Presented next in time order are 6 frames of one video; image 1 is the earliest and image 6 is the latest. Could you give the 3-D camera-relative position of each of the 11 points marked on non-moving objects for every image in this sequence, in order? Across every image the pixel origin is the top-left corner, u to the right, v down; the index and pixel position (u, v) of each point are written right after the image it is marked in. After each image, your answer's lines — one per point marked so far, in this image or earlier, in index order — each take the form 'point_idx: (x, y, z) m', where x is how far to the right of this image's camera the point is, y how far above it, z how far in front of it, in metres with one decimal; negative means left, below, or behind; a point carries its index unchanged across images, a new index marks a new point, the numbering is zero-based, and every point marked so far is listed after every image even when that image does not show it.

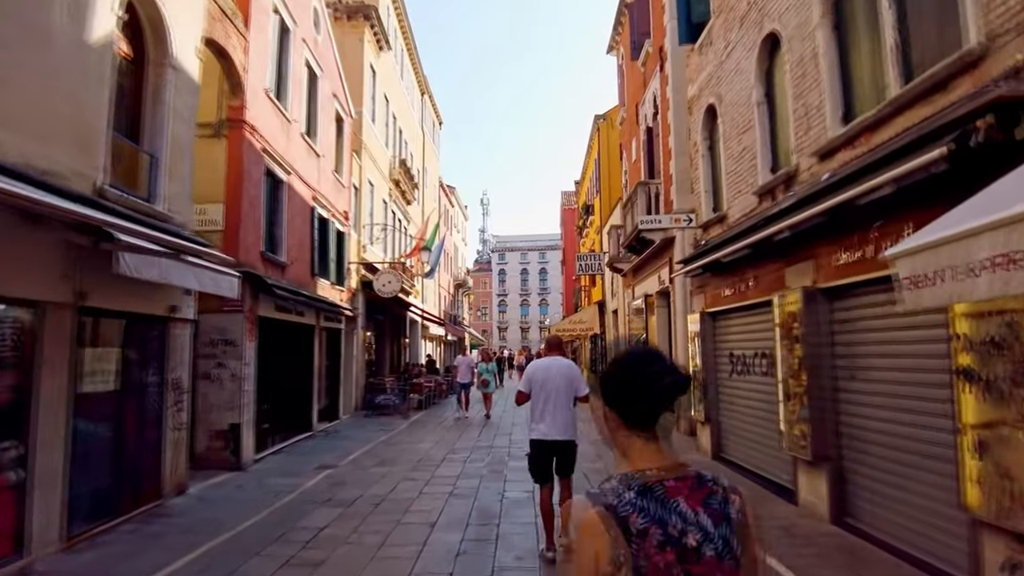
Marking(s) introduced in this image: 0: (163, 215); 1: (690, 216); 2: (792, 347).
0: (-4.2, +0.9, +8.4) m
1: (+3.1, +1.3, +12.1) m
2: (+3.2, -0.7, +7.7) m
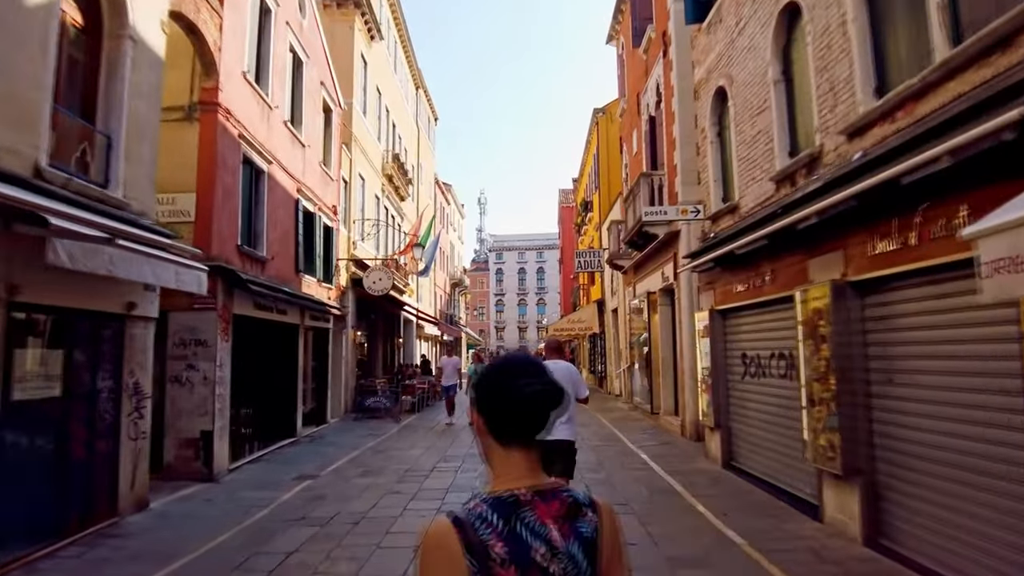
0: (-4.3, +1.0, +7.6) m
1: (+3.1, +1.3, +11.3) m
2: (+3.1, -0.6, +6.9) m
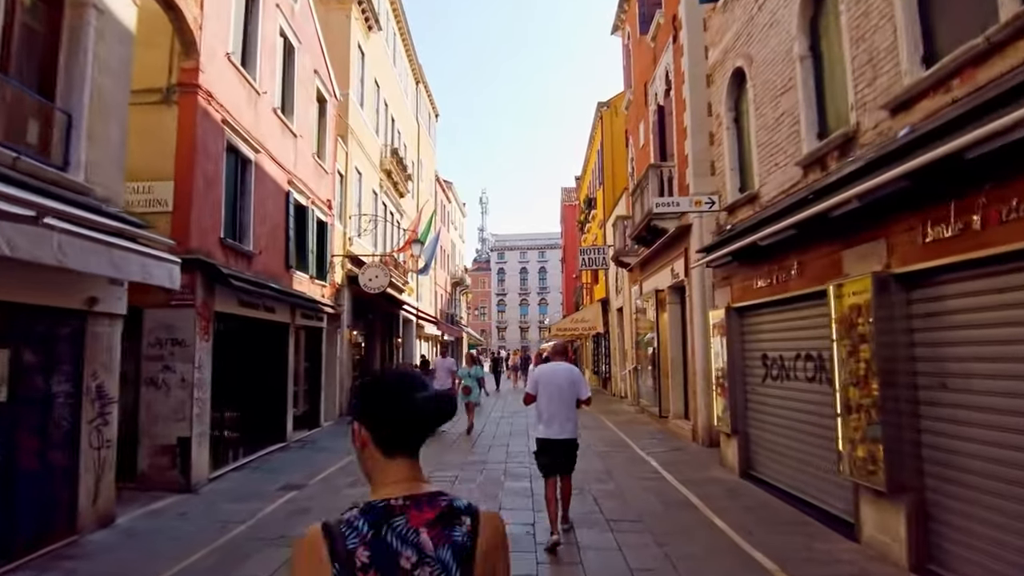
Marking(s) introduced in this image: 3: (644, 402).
0: (-4.3, +1.0, +6.8) m
1: (+3.1, +1.4, +10.6) m
2: (+3.1, -0.5, +6.2) m
3: (+3.4, -3.0, +17.7) m
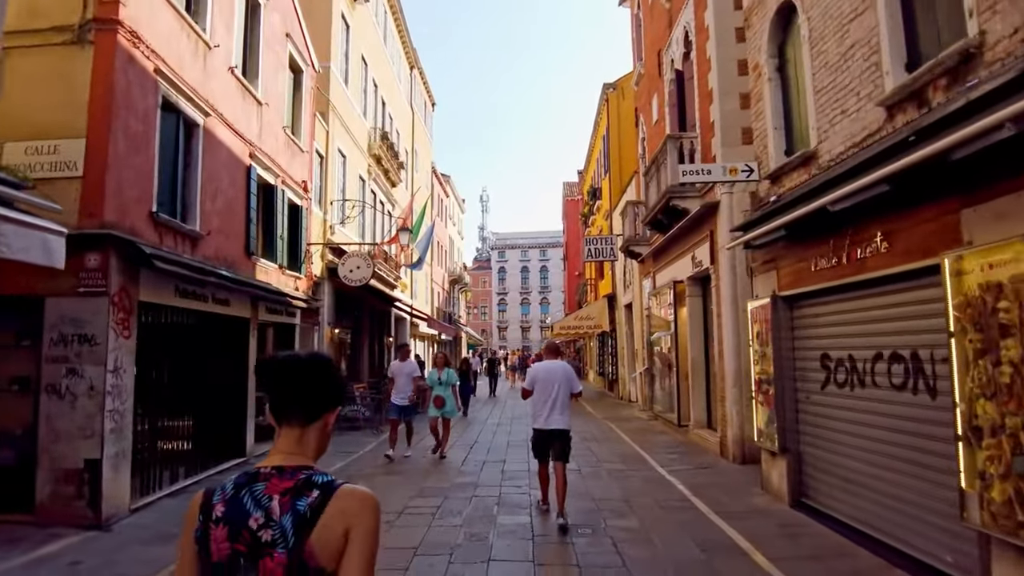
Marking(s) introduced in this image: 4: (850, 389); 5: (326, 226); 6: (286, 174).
0: (-4.3, +1.2, +5.0) m
1: (+3.0, +1.6, +8.8) m
2: (+3.0, -0.4, +4.4) m
3: (+3.4, -2.8, +15.8) m
4: (+3.3, -1.0, +6.6) m
5: (-4.5, +1.5, +16.5) m
6: (-4.5, +2.3, +13.6) m
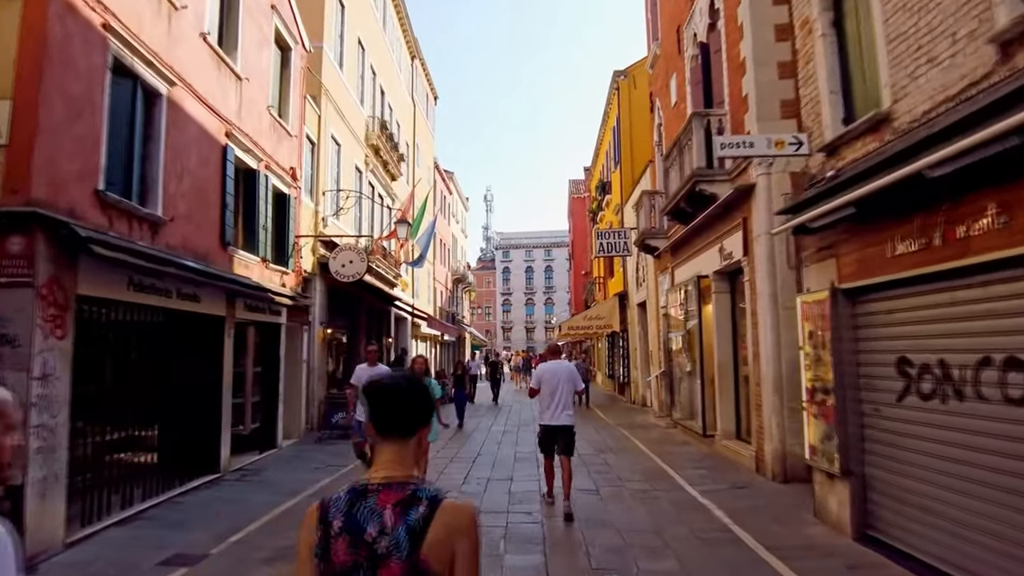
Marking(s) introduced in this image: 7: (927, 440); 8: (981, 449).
0: (-4.3, +1.3, +3.8) m
1: (+3.1, +1.7, +7.5) m
2: (+3.1, -0.3, +3.1) m
3: (+3.5, -2.7, +14.6) m
4: (+3.3, -0.9, +5.4) m
5: (-4.3, +1.6, +15.3) m
6: (-4.4, +2.3, +12.4) m
7: (+3.4, -1.2, +5.6) m
8: (+3.3, -1.1, +4.9) m
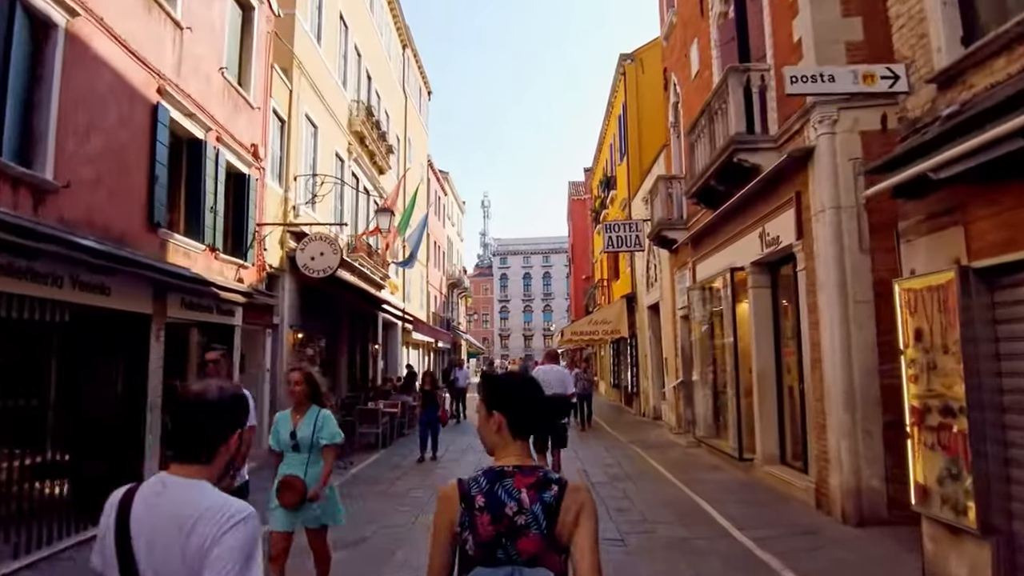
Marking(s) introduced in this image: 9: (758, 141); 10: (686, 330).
0: (-4.3, +1.5, +1.9) m
1: (+3.1, +1.8, +5.6) m
2: (+3.1, -0.1, +1.2) m
3: (+3.5, -2.6, +12.6) m
4: (+3.3, -0.7, +3.4) m
5: (-4.4, +1.6, +13.3) m
6: (-4.4, +2.4, +10.5) m
7: (+3.4, -1.1, +3.7) m
8: (+3.3, -1.0, +3.0) m
9: (+3.1, +1.8, +8.6) m
10: (+3.6, -0.8, +14.0) m
